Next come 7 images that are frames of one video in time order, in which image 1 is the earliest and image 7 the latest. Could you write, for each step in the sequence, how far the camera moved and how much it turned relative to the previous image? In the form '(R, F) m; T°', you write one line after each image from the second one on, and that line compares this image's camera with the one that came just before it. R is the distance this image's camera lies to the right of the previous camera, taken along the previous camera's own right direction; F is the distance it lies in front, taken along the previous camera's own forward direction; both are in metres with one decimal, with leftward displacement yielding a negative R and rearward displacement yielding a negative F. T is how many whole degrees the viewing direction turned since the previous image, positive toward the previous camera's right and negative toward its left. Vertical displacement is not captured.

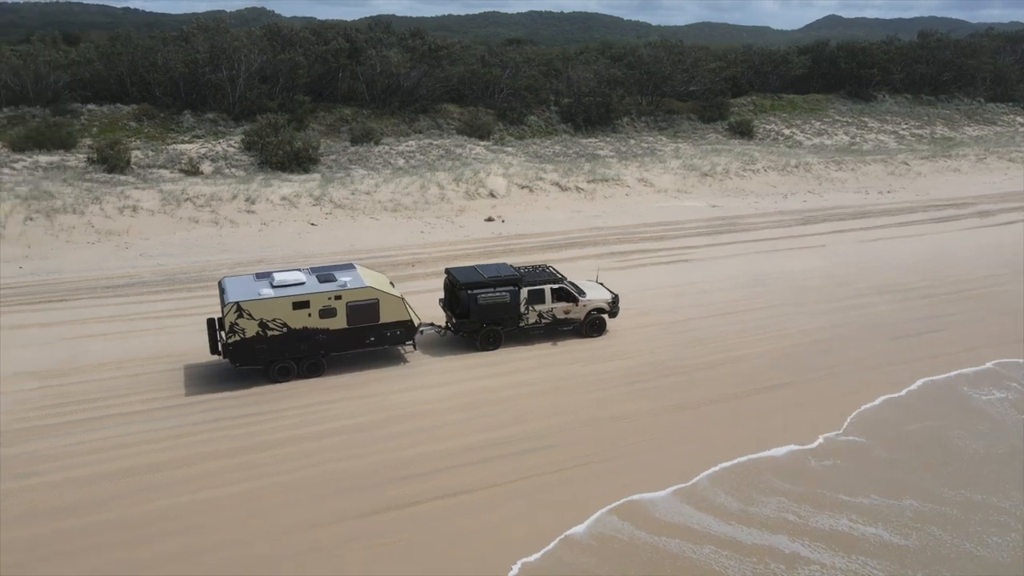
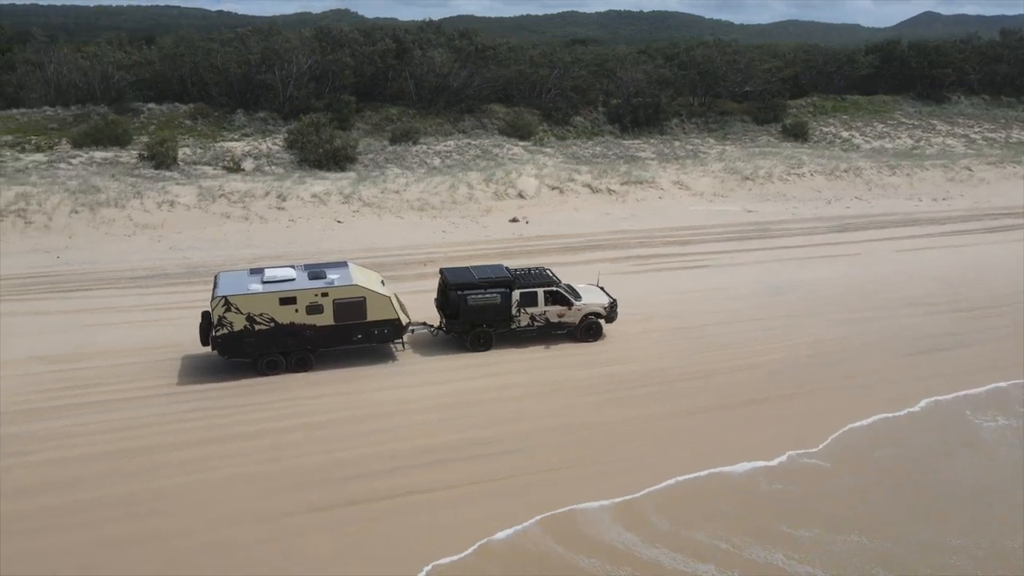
(+1.6, +0.2) m; -5°
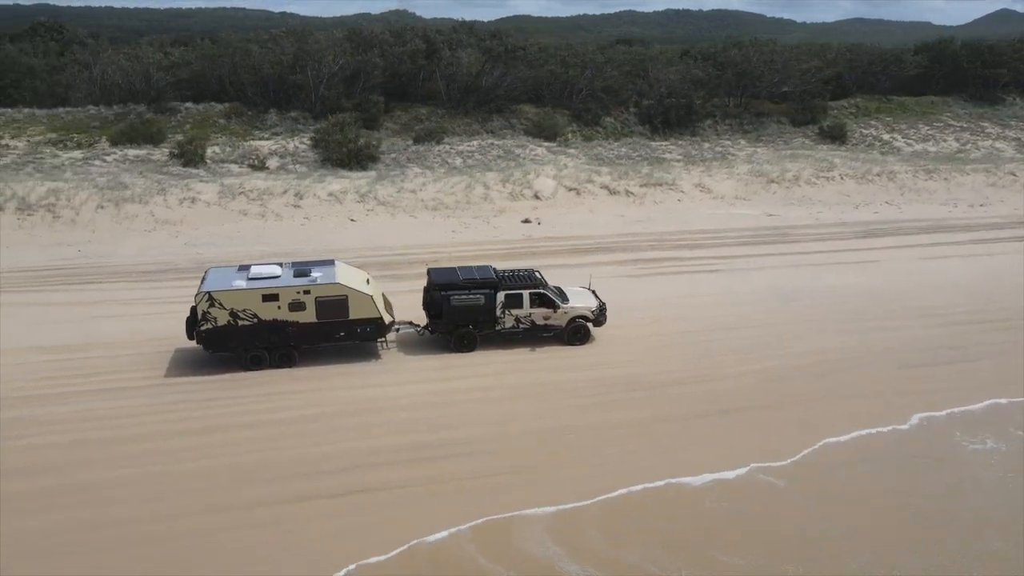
(+1.3, +0.1) m; -4°
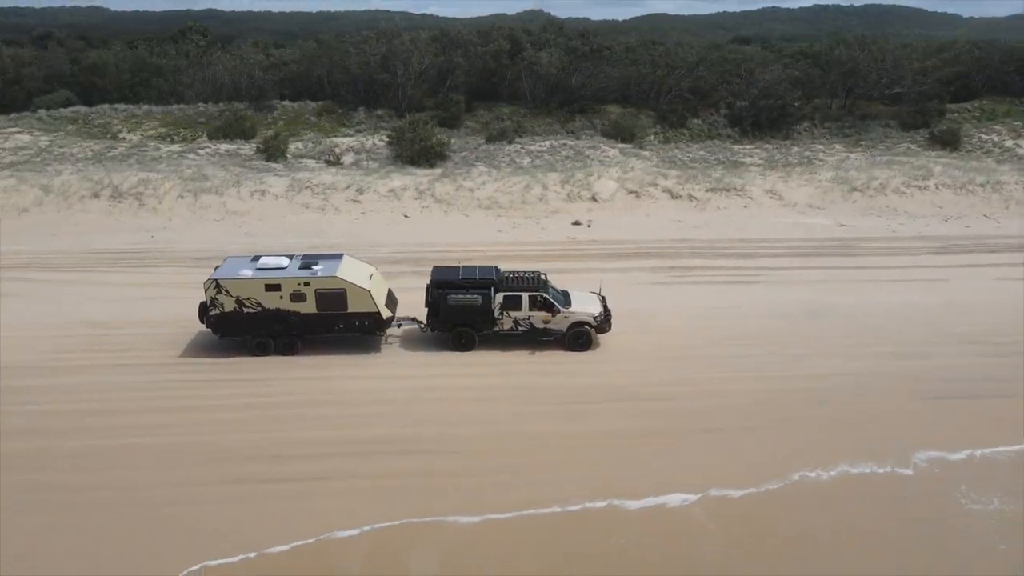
(+2.4, +0.3) m; -9°
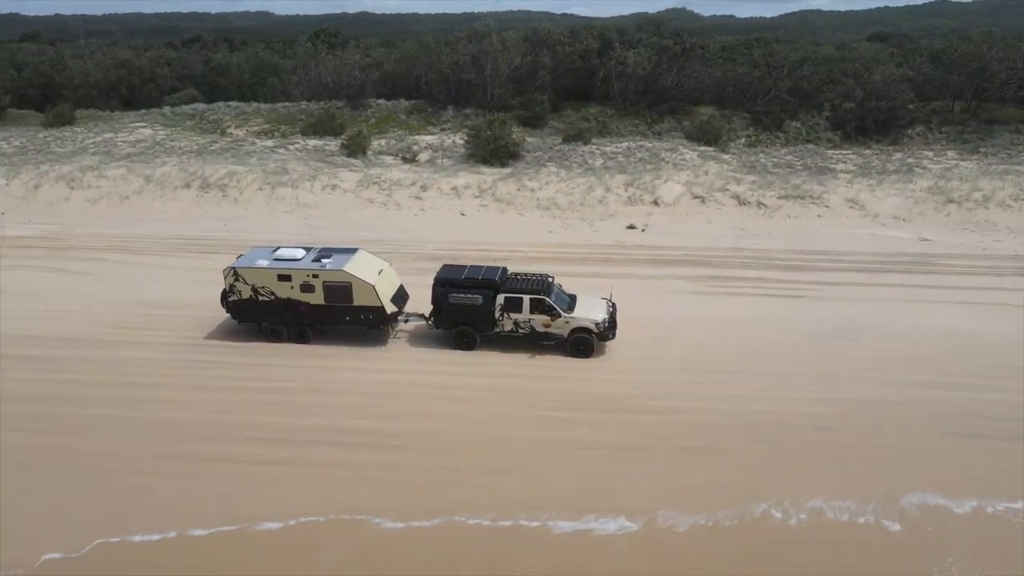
(+2.4, +0.3) m; -10°
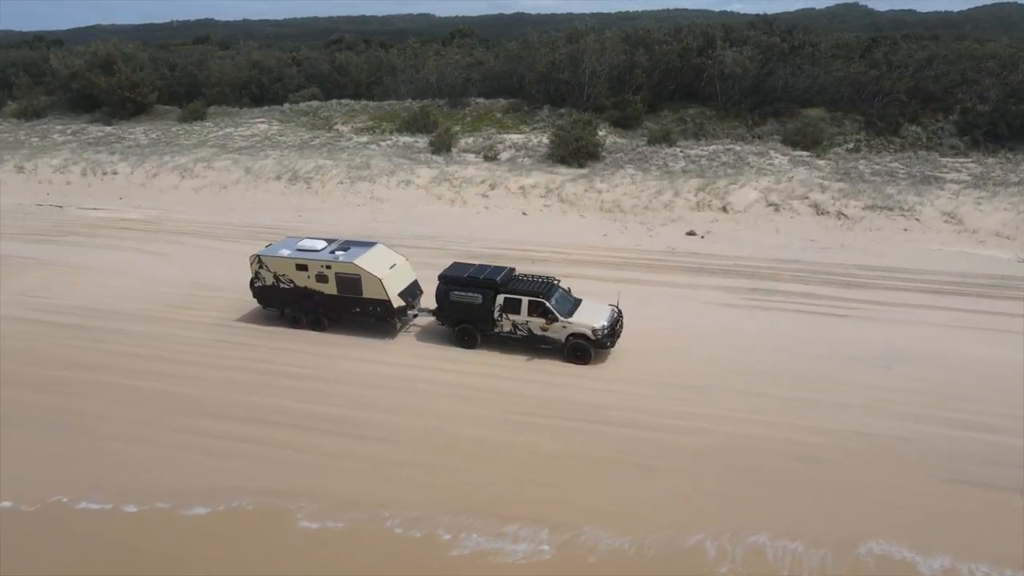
(+2.7, +0.4) m; -10°
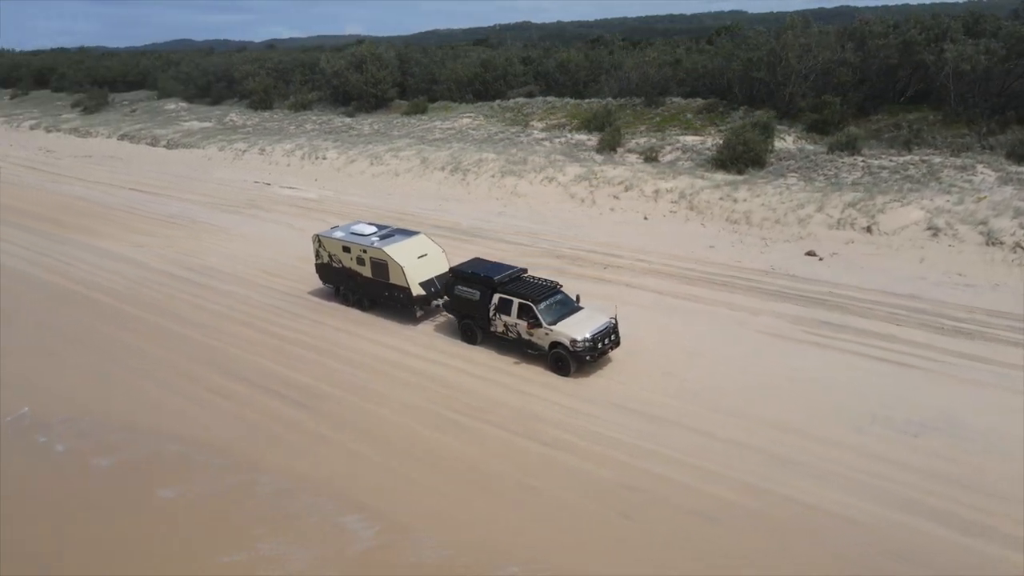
(+5.2, +1.2) m; -21°
